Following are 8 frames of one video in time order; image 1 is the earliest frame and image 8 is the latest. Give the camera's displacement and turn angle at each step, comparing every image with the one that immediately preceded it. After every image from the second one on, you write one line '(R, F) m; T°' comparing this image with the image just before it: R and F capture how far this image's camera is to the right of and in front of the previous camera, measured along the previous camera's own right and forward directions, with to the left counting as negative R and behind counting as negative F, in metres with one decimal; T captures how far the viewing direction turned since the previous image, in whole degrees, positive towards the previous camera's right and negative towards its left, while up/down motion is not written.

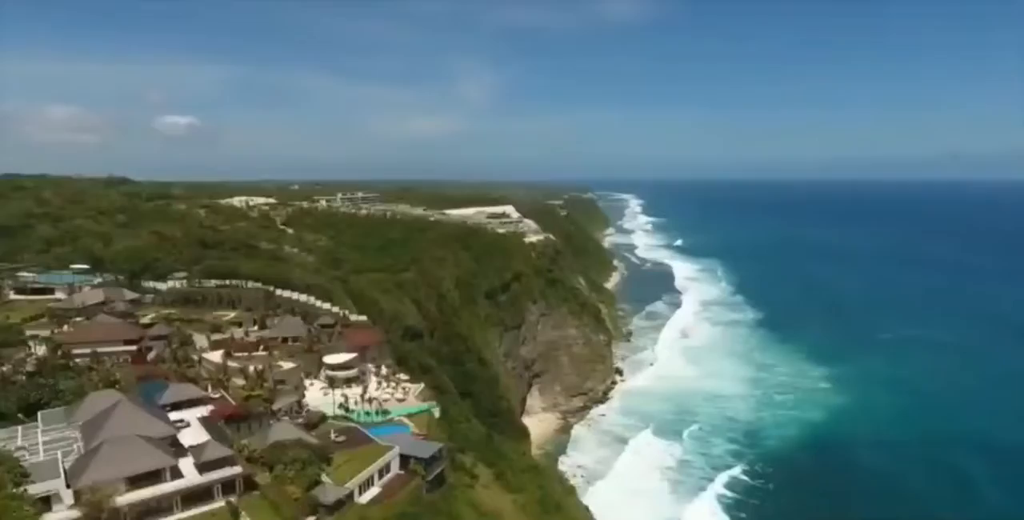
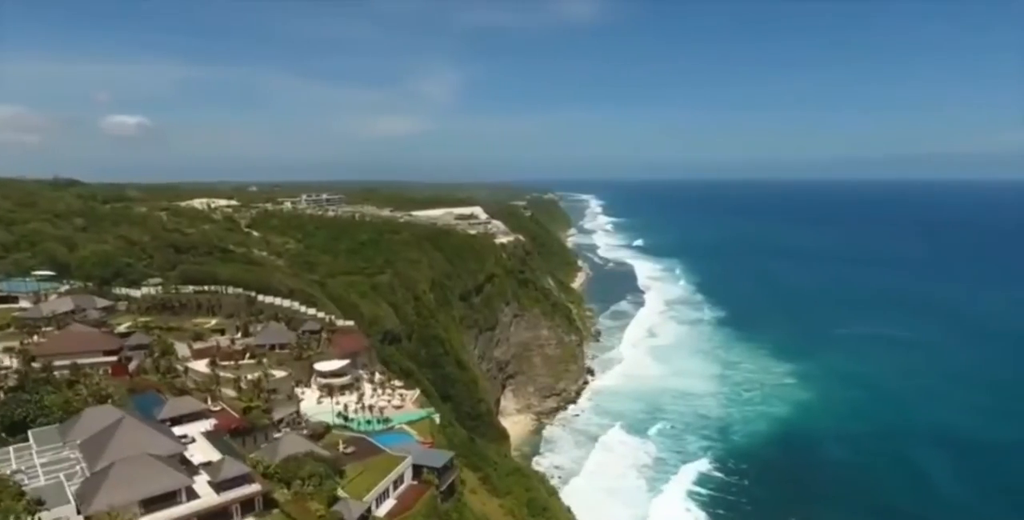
(-2.1, +0.6) m; +4°
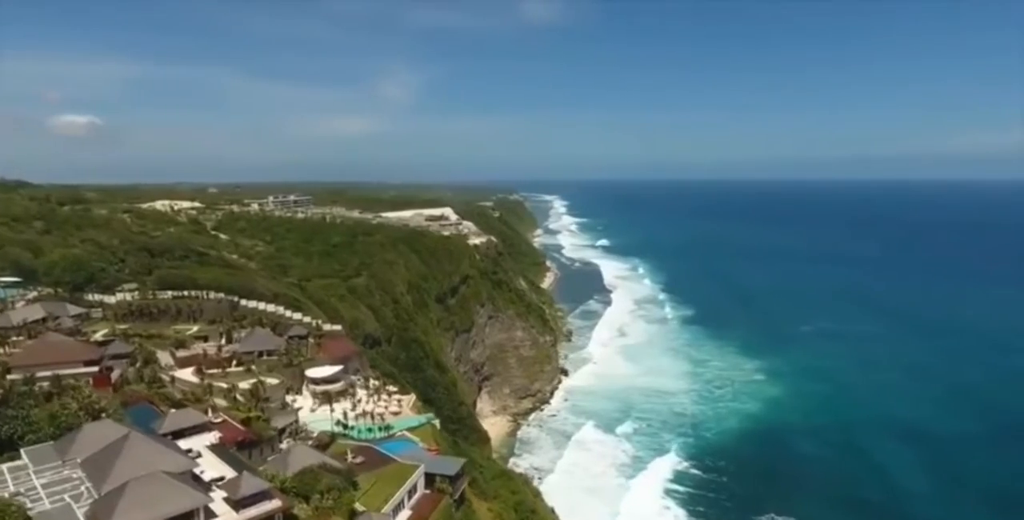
(-1.8, +0.6) m; +4°
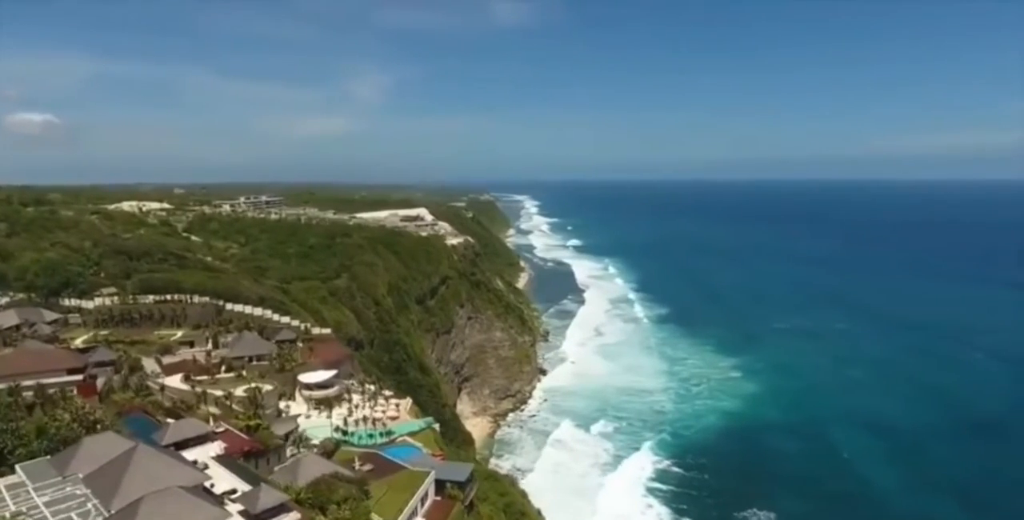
(-1.5, +0.5) m; +3°
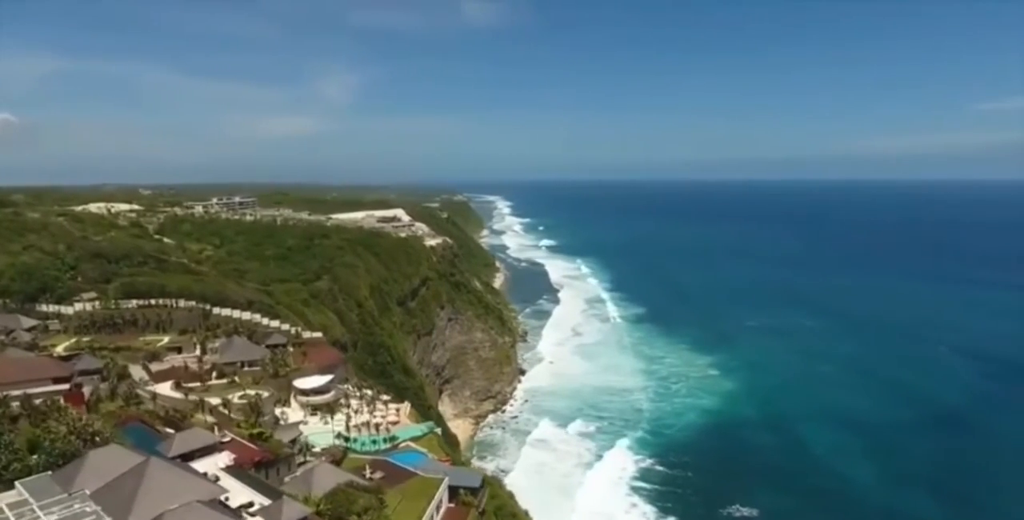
(-1.5, +0.5) m; +3°
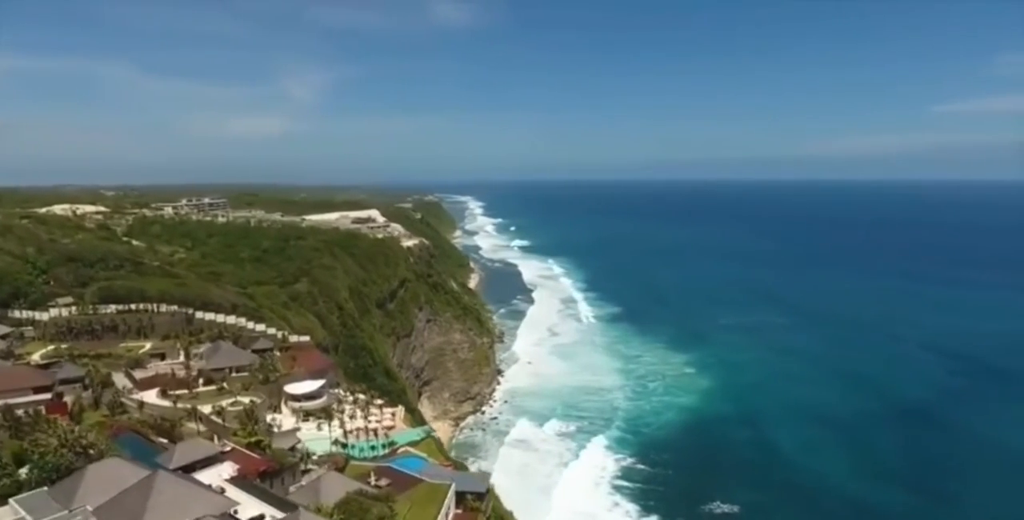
(-1.2, +0.5) m; +3°
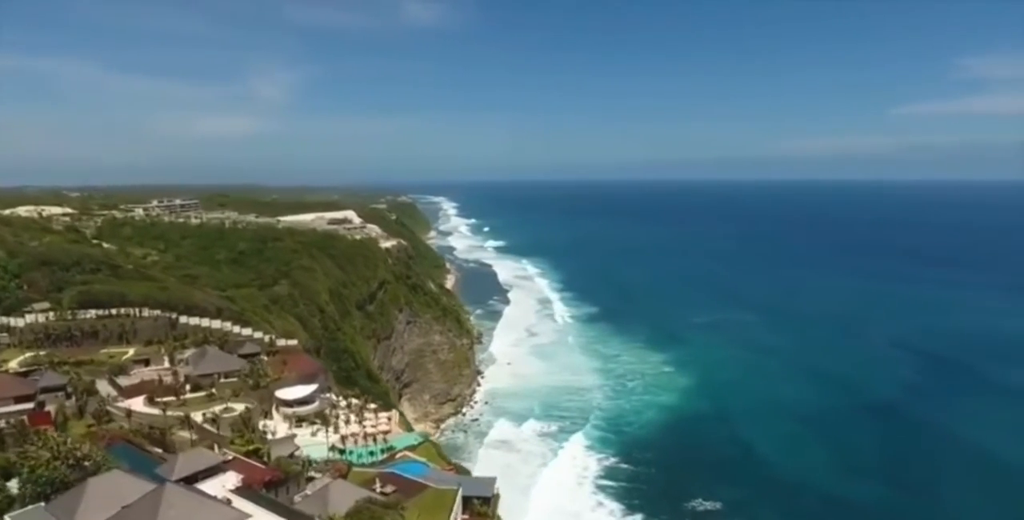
(-1.1, +0.4) m; +2°
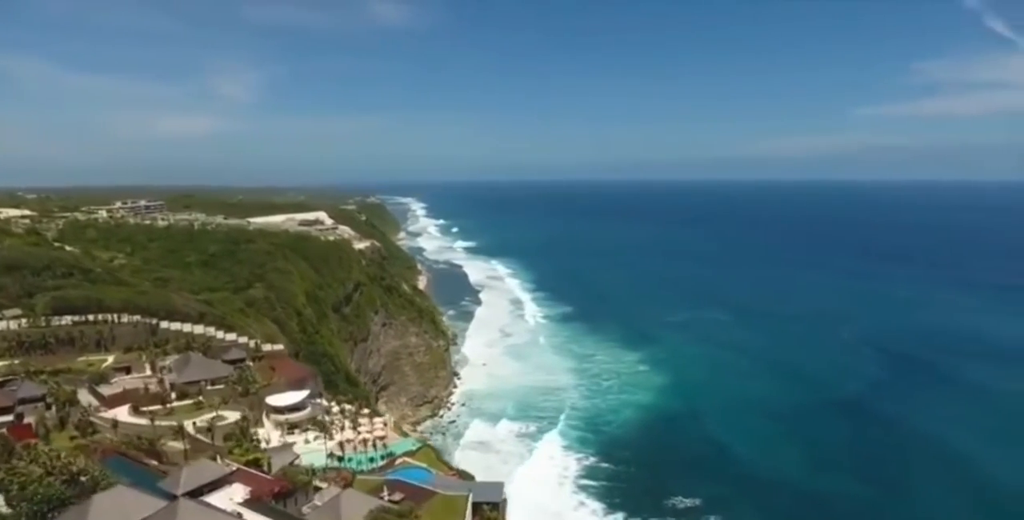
(-1.3, +0.5) m; +3°
